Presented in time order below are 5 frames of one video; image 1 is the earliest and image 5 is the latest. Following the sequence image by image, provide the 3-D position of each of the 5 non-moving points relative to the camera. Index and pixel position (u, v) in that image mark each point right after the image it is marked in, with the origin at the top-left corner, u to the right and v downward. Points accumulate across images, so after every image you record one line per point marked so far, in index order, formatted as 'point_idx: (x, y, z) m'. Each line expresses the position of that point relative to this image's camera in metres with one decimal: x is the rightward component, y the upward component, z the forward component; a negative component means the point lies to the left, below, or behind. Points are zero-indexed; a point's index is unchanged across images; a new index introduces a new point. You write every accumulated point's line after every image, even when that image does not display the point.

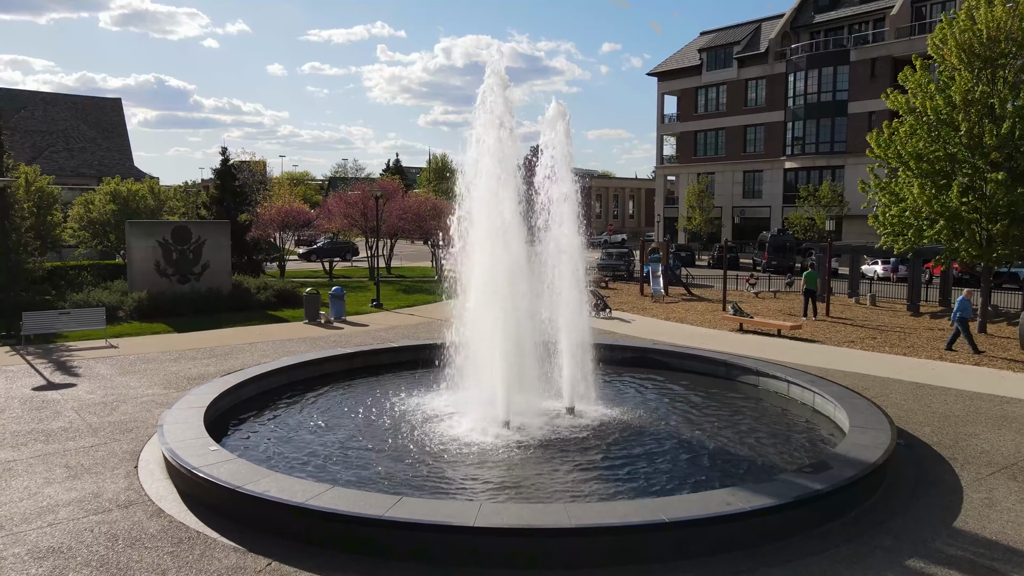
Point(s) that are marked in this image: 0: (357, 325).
0: (-2.4, -0.6, +17.8) m
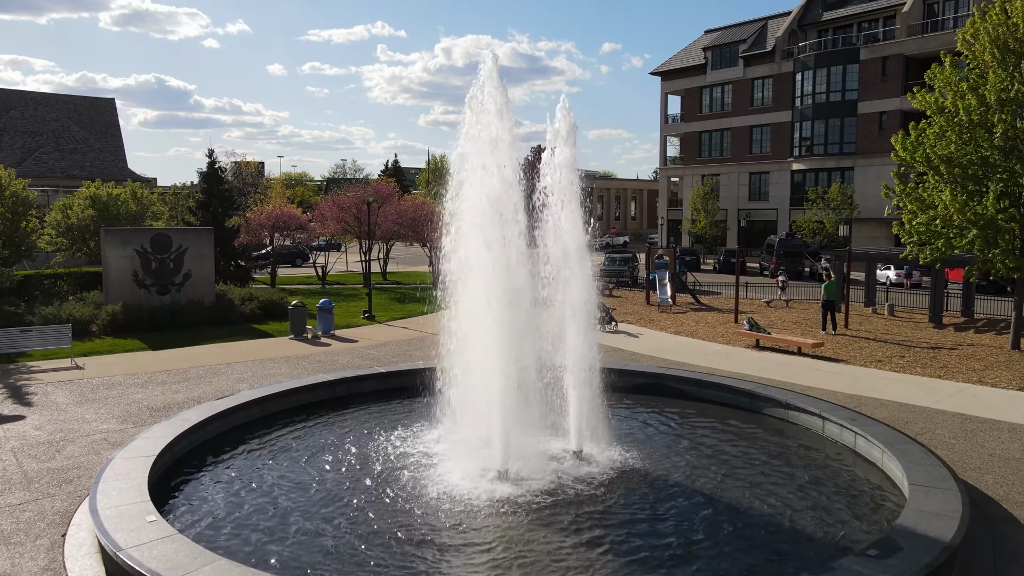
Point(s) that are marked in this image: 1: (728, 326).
0: (-2.4, -0.8, +16.6) m
1: (+3.6, -0.6, +19.0) m
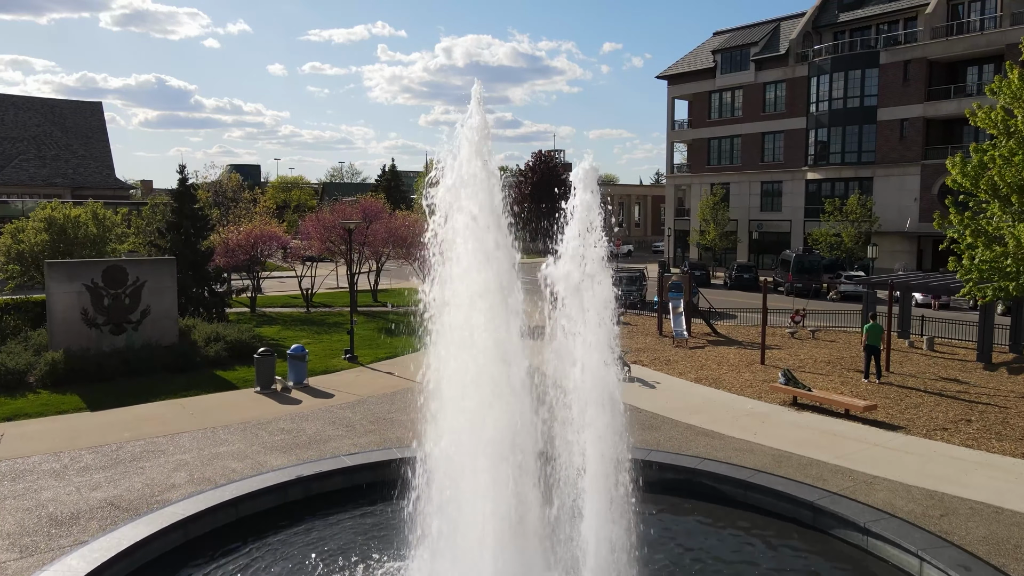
0: (-2.4, -1.3, +14.5) m
1: (+3.6, -1.2, +16.9) m
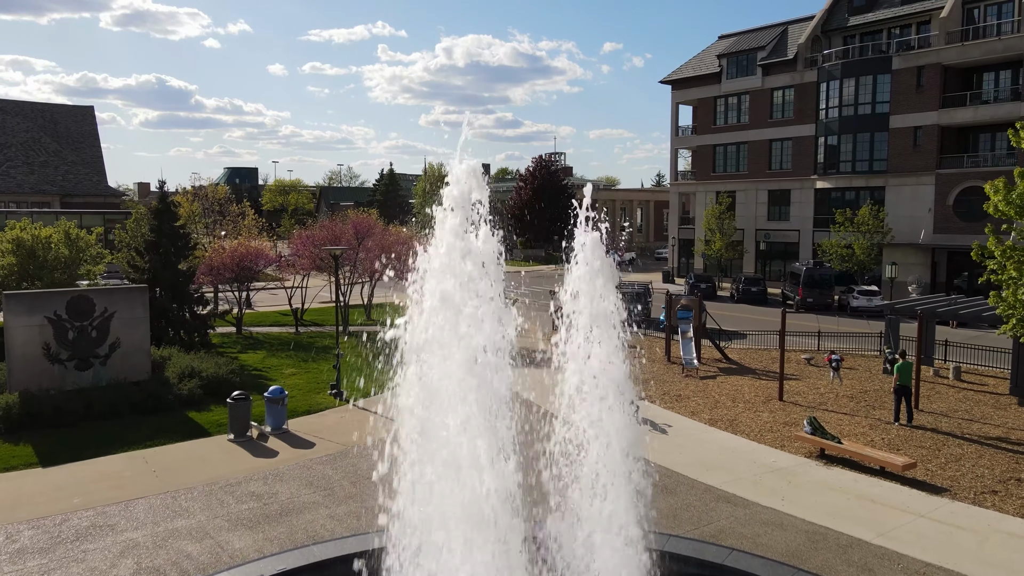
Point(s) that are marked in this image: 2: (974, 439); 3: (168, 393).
0: (-2.4, -1.8, +13.2) m
1: (+3.6, -1.6, +15.6) m
2: (+5.5, -1.8, +13.5) m
3: (-4.6, -1.4, +15.3) m
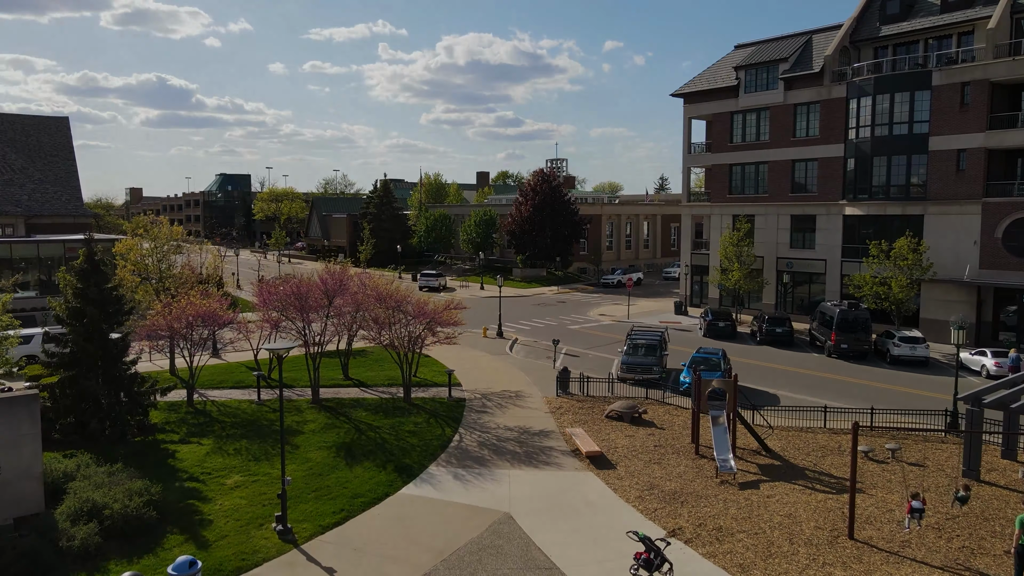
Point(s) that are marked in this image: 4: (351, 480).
0: (-2.5, -3.0, +9.5) m
1: (+3.5, -2.8, +11.9) m
2: (+5.4, -3.0, +9.9) m
3: (-4.7, -2.6, +11.7) m
4: (-2.2, -2.6, +15.5) m
